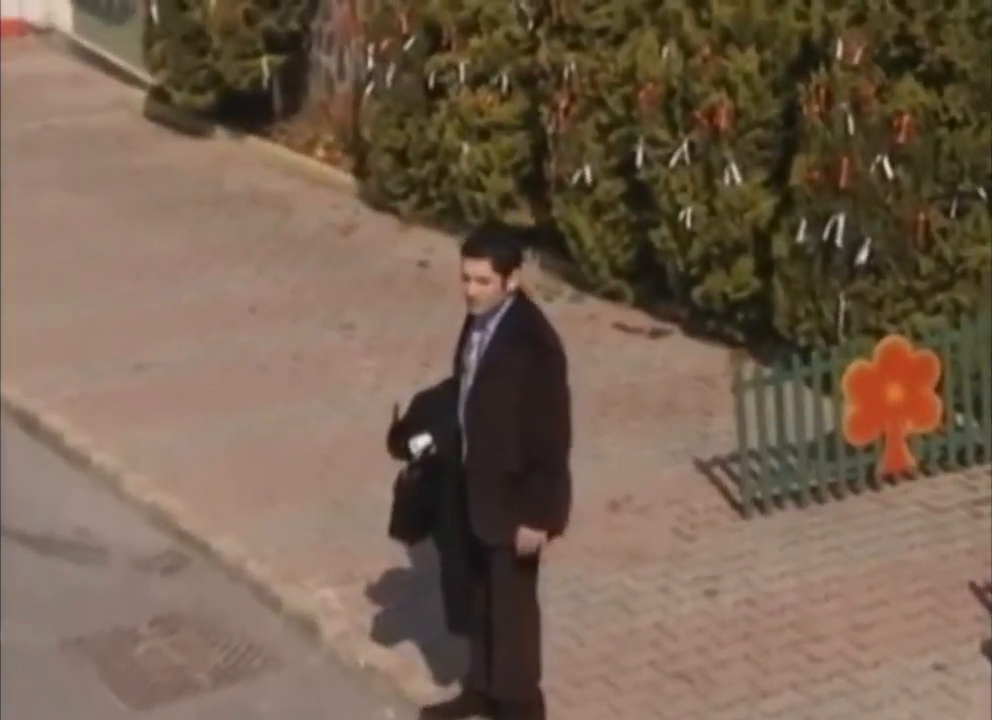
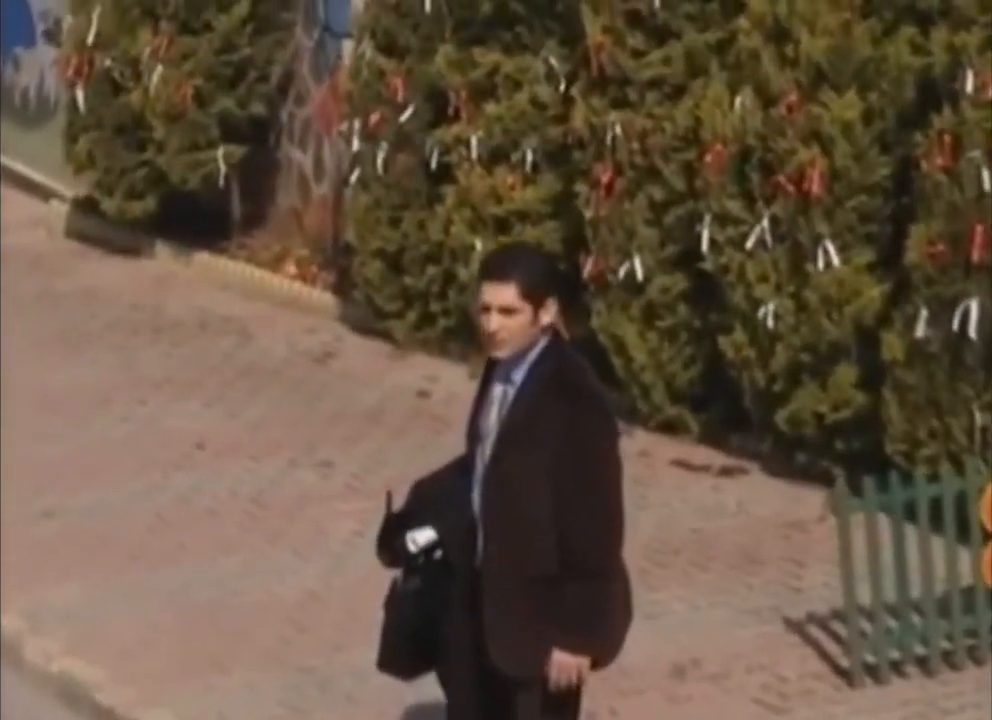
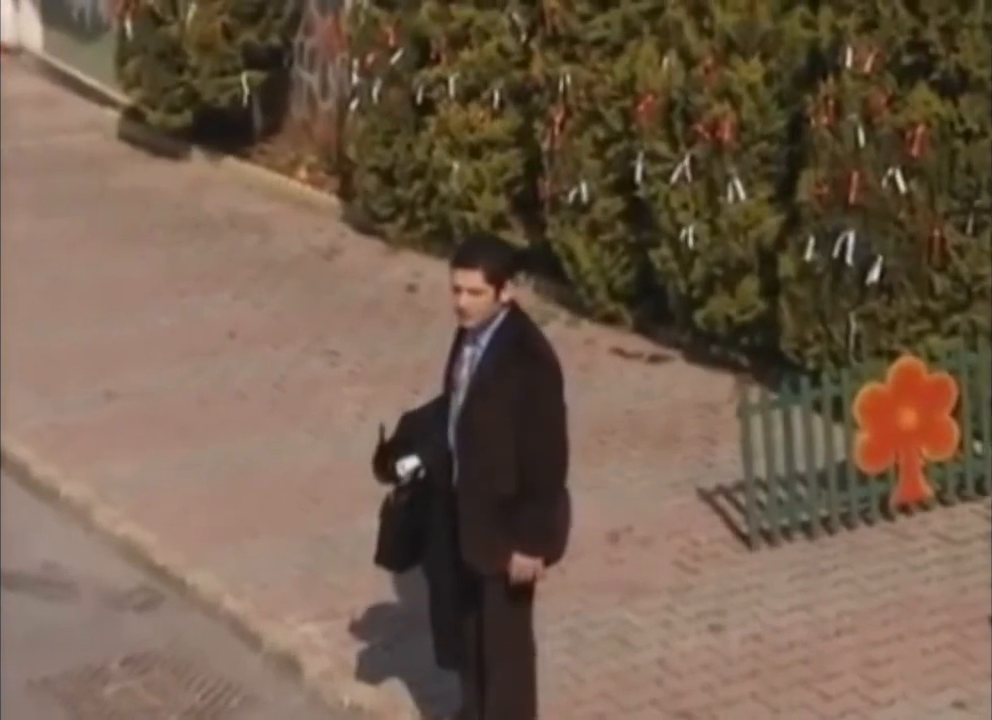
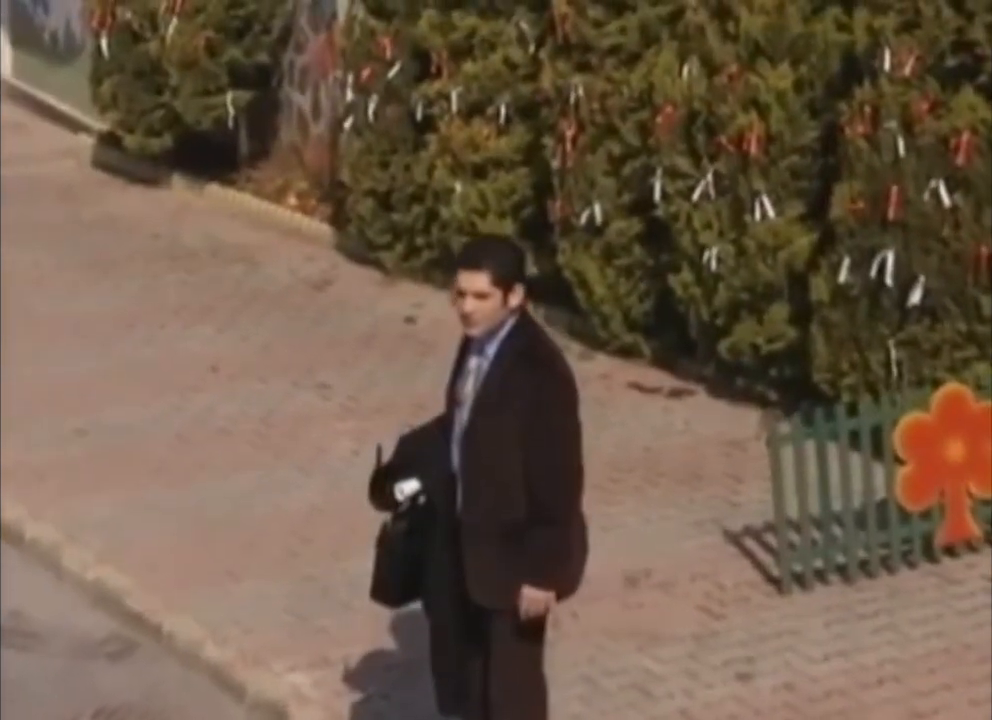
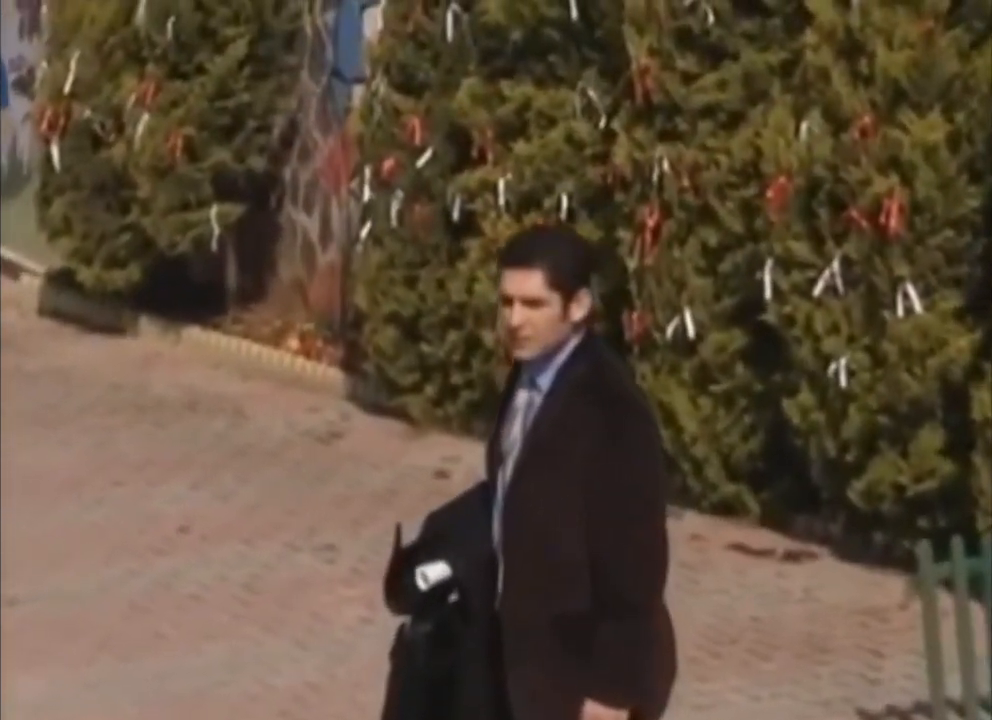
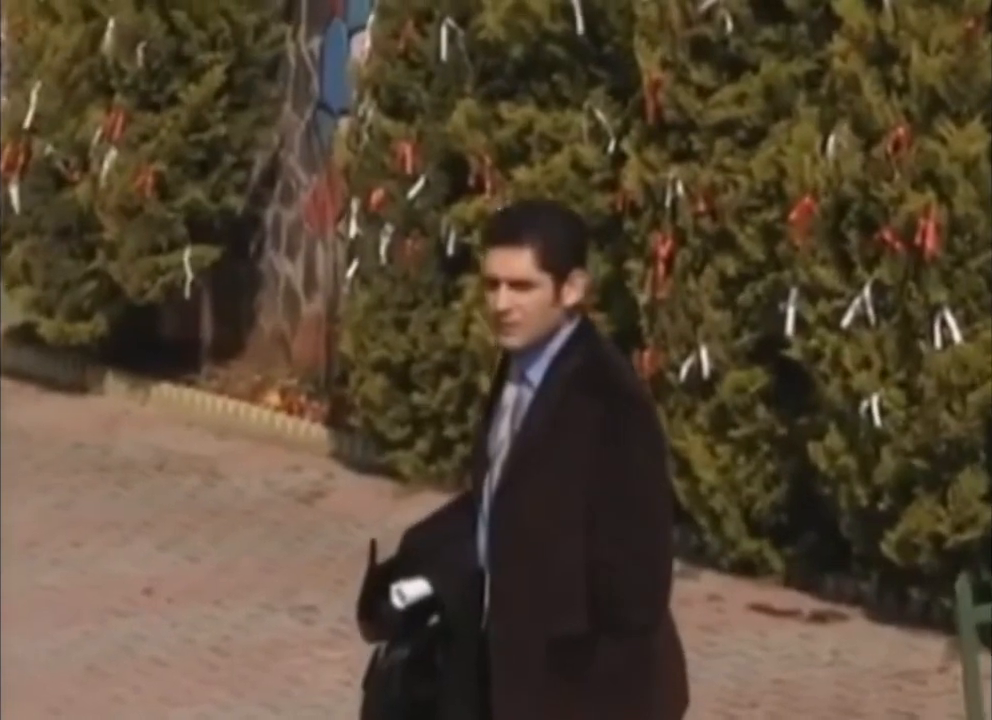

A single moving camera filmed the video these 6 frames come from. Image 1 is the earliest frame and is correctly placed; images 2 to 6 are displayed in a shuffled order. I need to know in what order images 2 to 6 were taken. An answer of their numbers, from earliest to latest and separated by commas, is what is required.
3, 4, 2, 5, 6
